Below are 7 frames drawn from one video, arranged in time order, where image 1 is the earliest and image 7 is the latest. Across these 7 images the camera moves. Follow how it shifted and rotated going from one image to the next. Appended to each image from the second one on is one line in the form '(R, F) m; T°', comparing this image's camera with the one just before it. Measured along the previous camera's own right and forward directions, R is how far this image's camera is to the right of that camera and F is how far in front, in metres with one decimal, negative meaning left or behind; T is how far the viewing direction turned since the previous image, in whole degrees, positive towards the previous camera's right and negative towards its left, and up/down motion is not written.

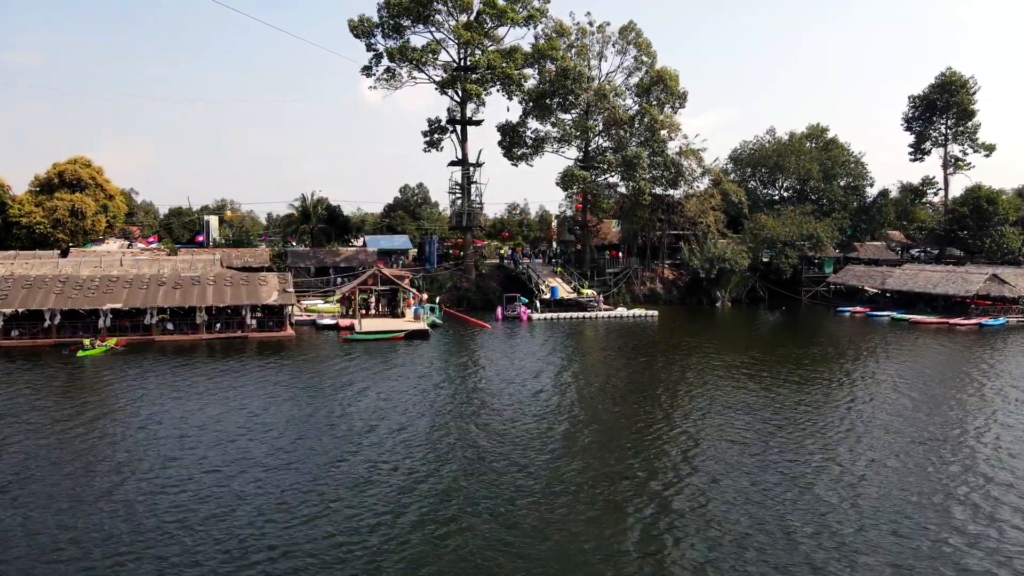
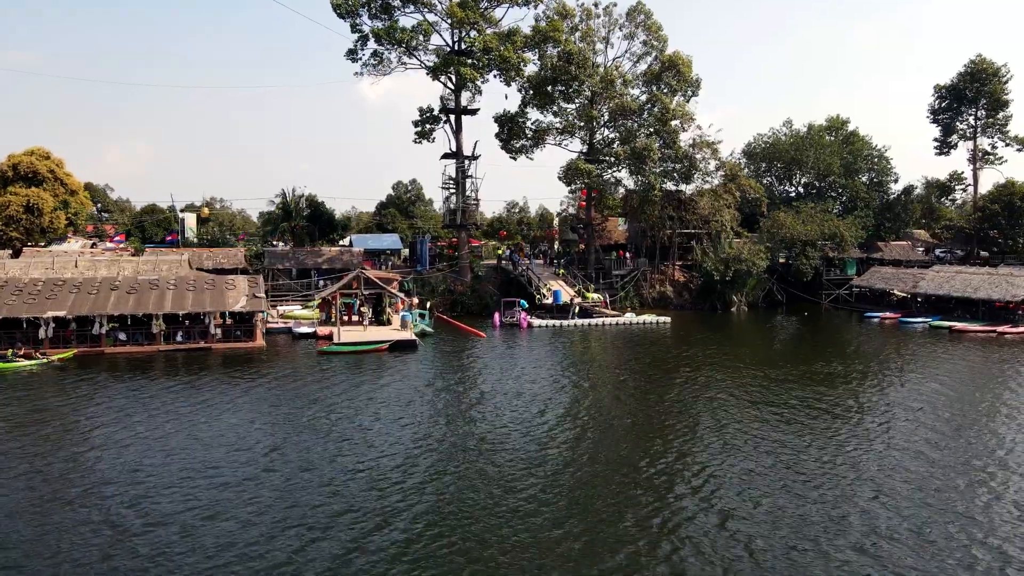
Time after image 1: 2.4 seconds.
(0.0, +3.9) m; 0°
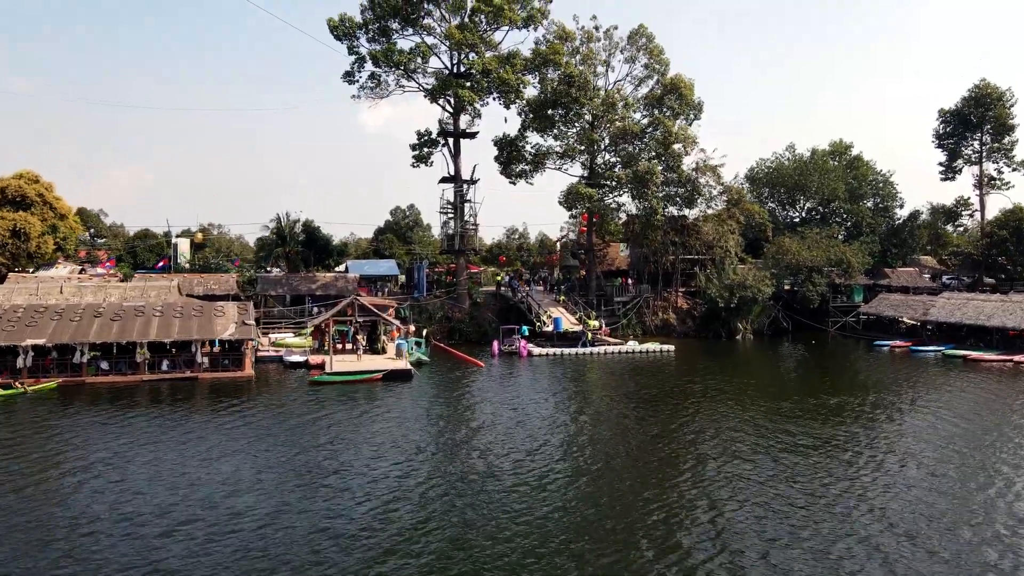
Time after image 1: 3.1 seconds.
(0.0, +1.1) m; 0°
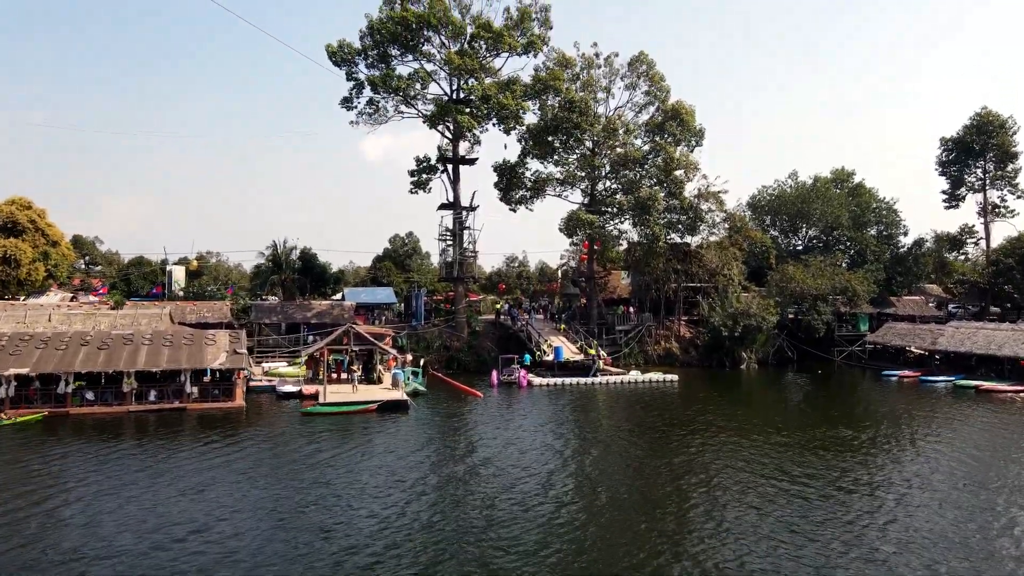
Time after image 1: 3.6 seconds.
(0.0, +0.8) m; 0°
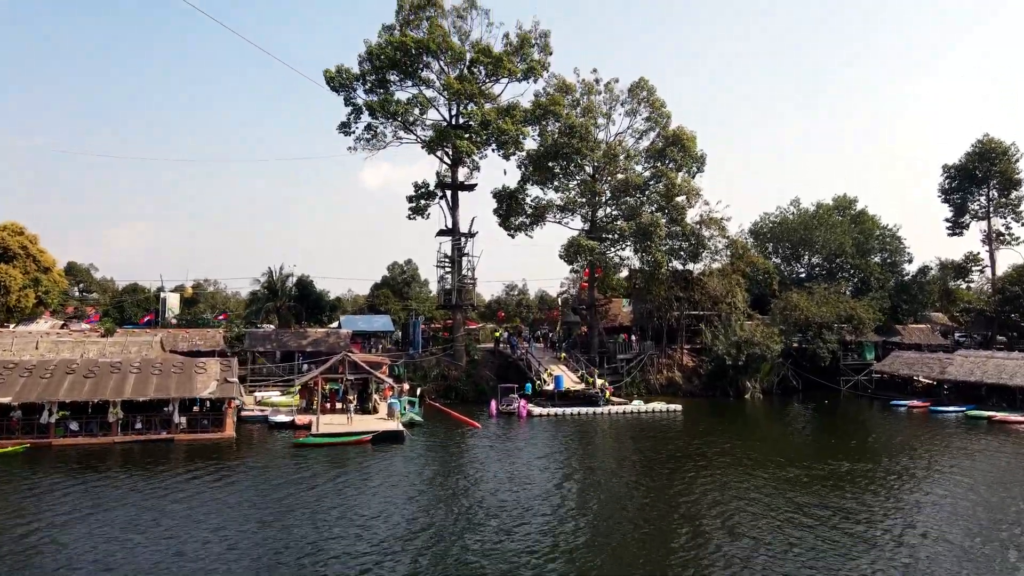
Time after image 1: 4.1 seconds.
(0.0, +0.8) m; 0°
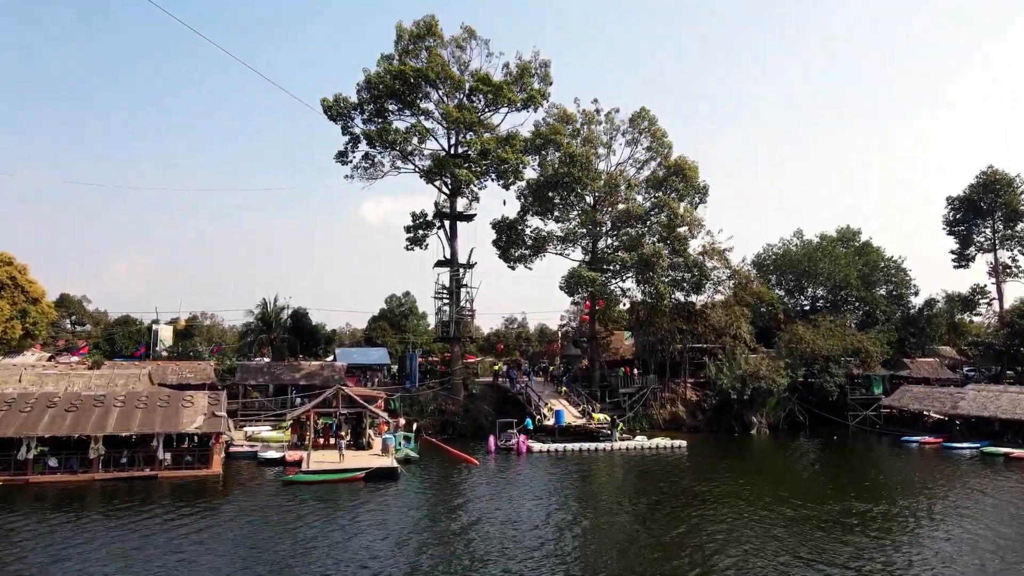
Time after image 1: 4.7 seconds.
(0.0, +0.9) m; 0°
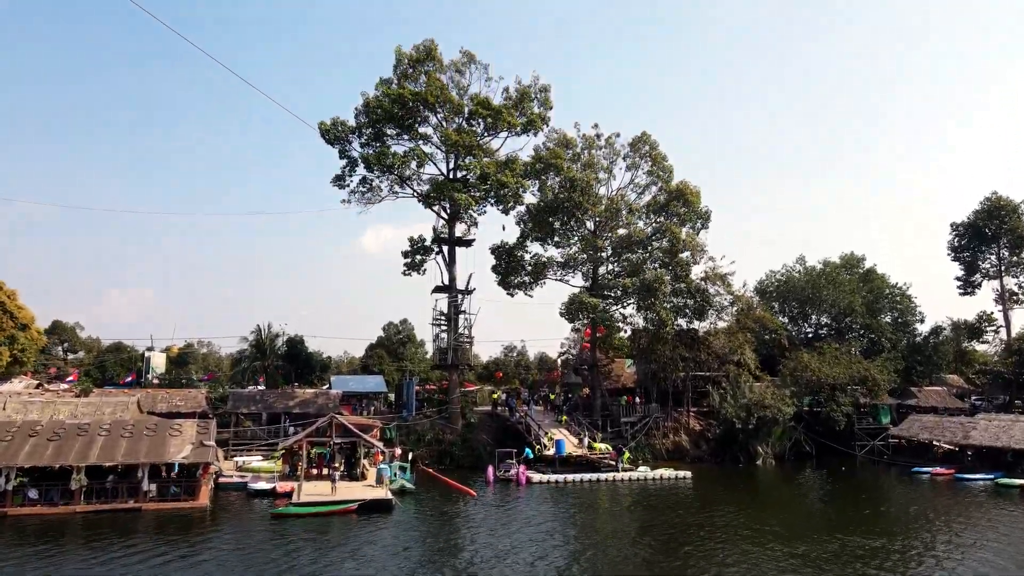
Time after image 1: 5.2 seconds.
(0.0, +0.8) m; 0°
